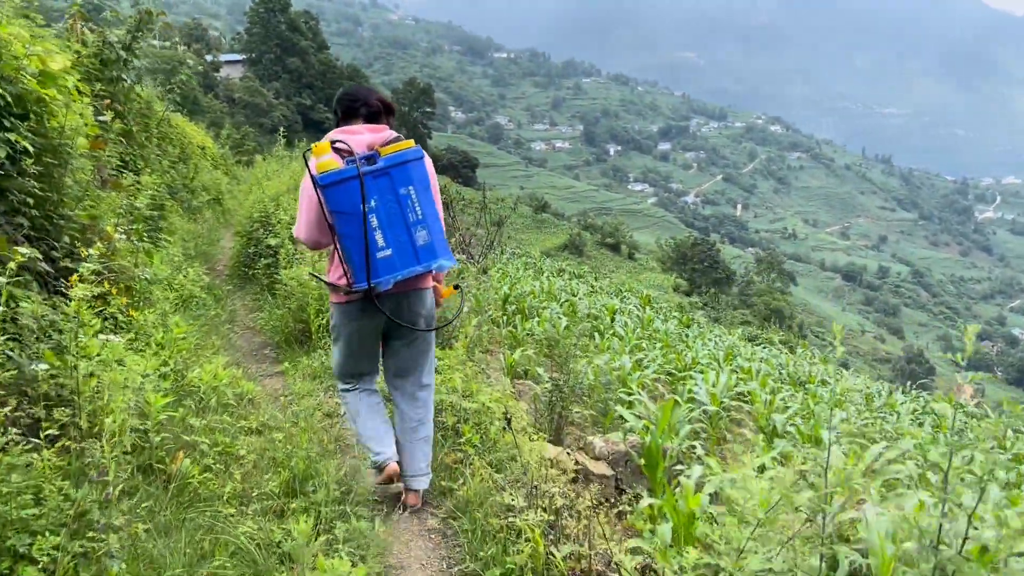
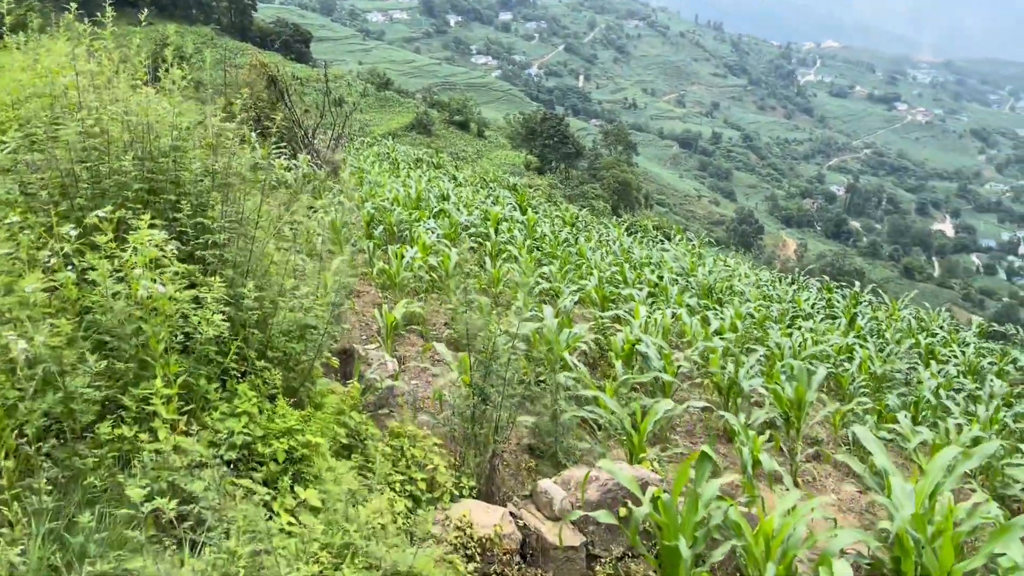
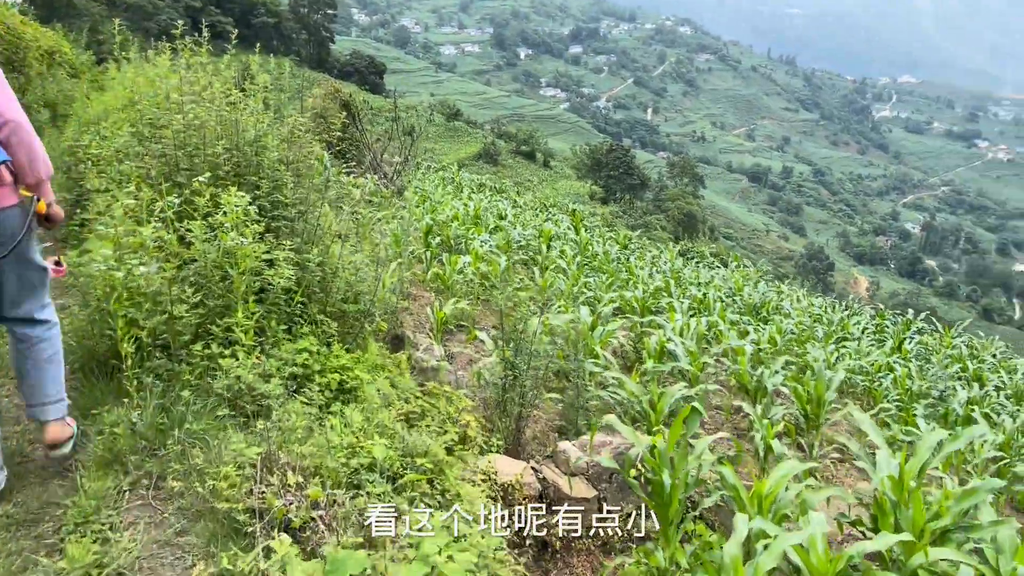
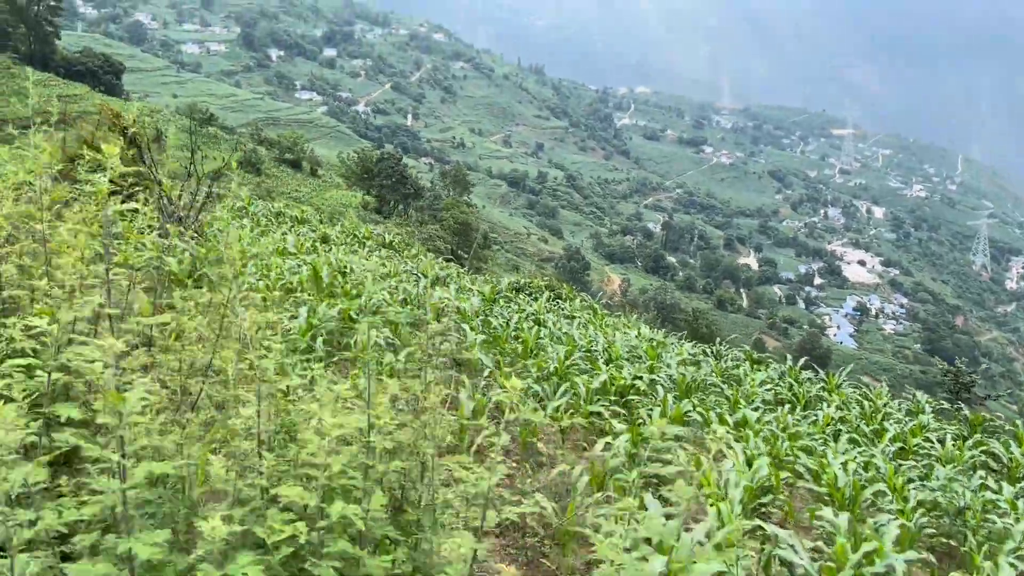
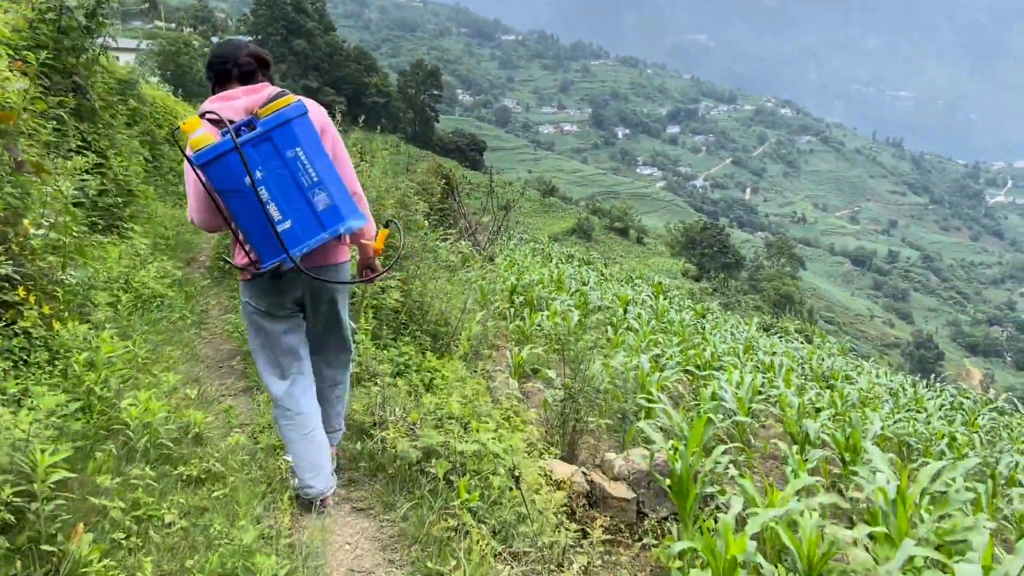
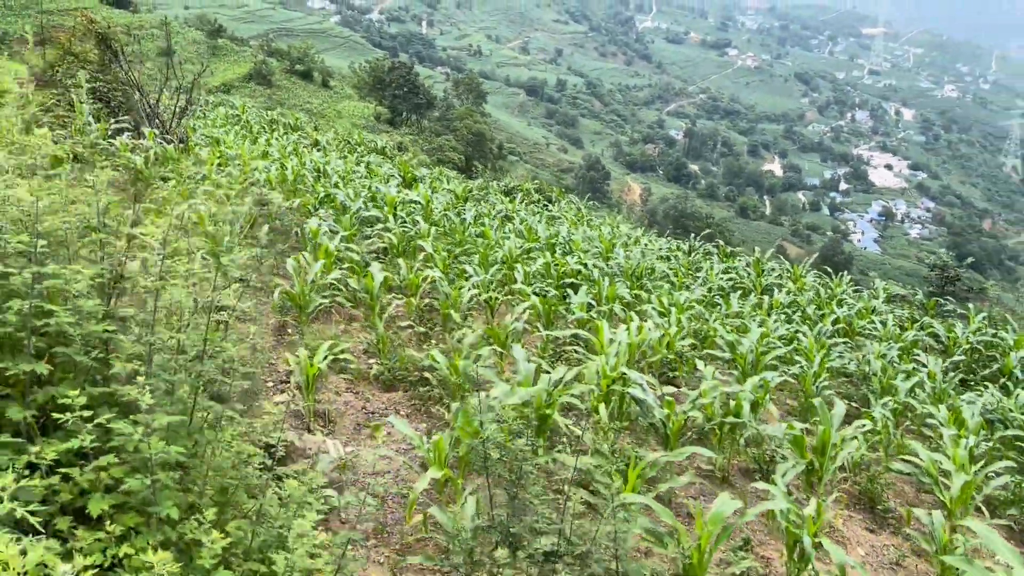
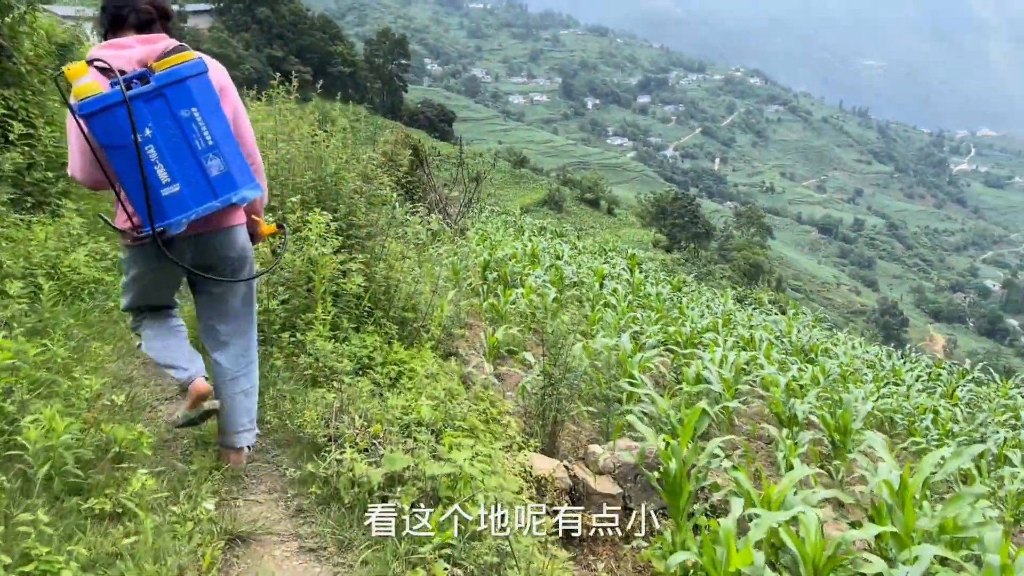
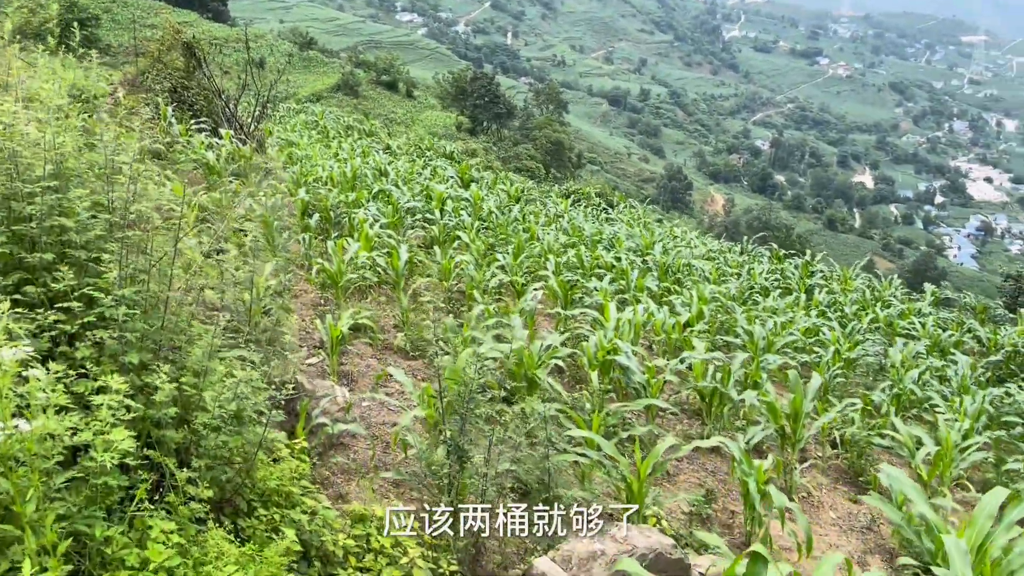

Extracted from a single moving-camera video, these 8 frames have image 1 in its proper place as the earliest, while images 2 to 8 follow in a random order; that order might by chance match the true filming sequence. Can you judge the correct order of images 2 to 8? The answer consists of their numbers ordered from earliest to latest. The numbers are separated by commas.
5, 7, 3, 2, 8, 6, 4
